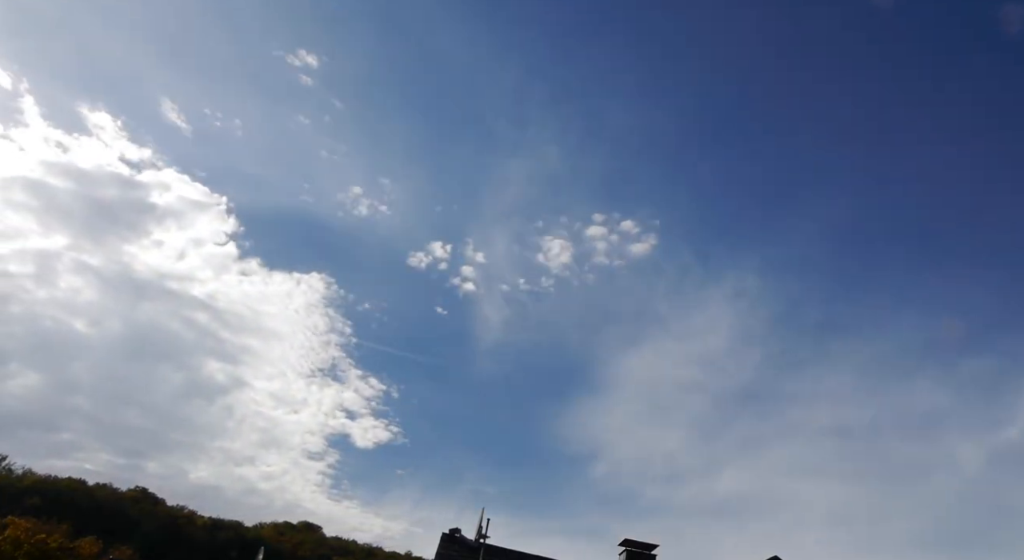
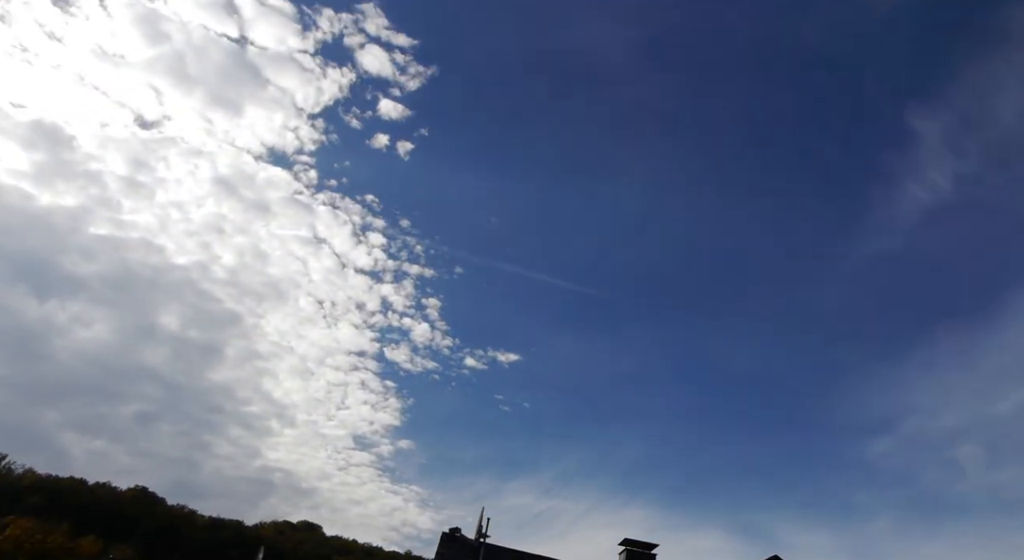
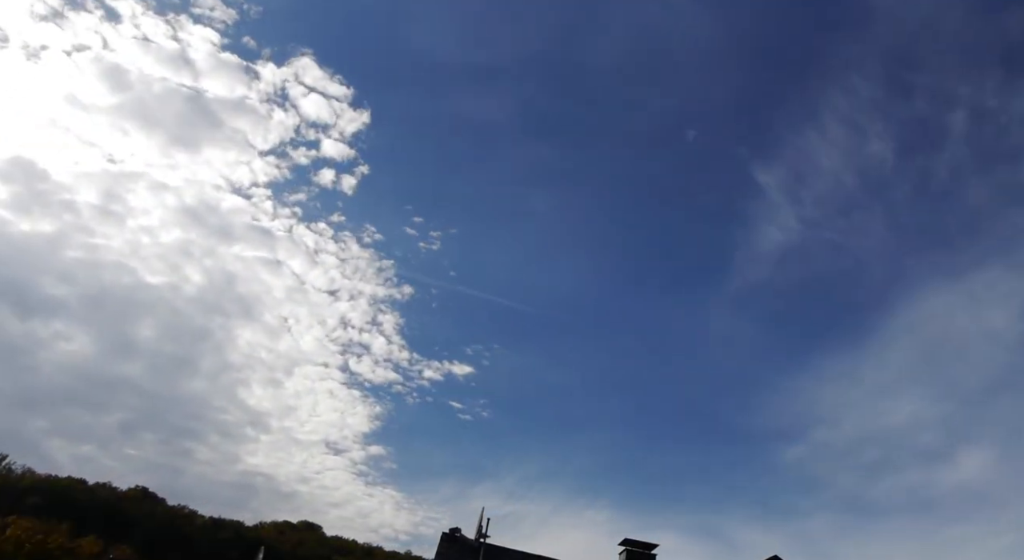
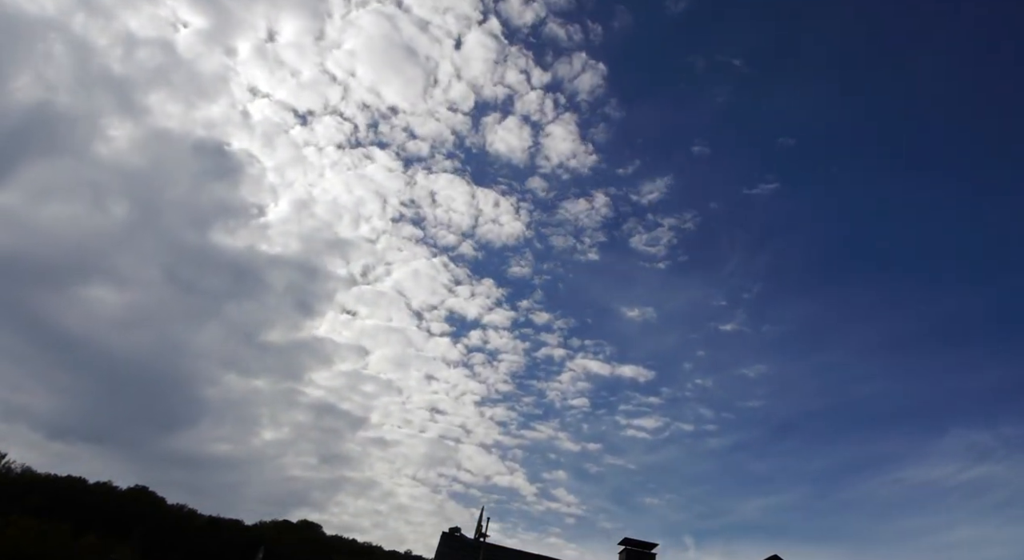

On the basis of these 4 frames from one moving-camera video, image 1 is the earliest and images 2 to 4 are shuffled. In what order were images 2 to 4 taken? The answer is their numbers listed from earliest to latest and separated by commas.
3, 2, 4
